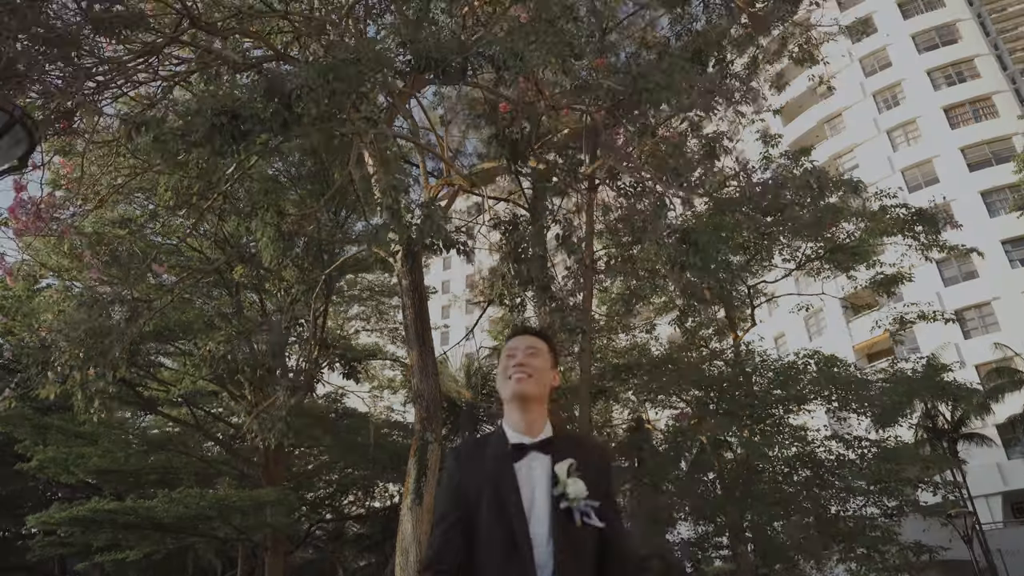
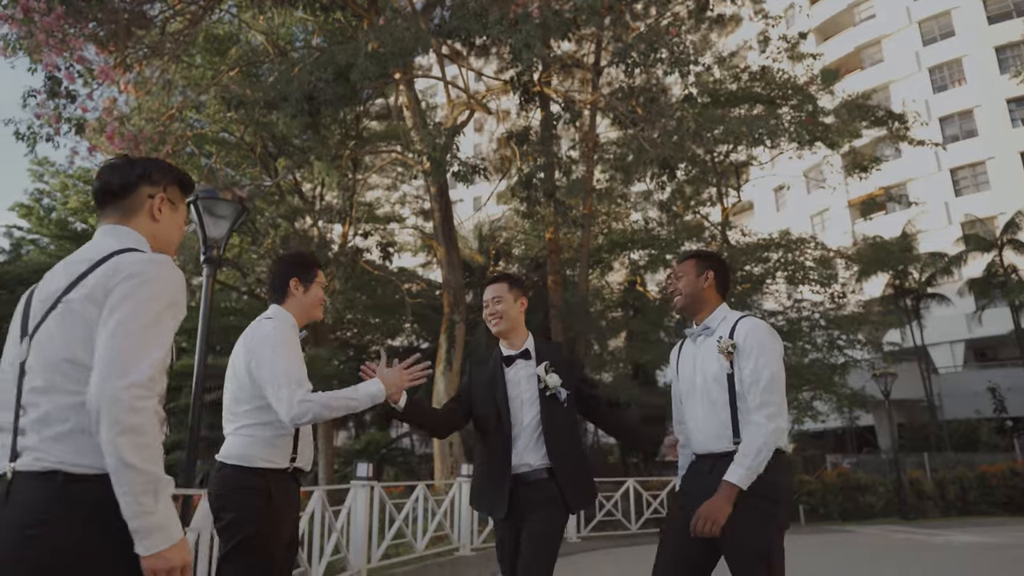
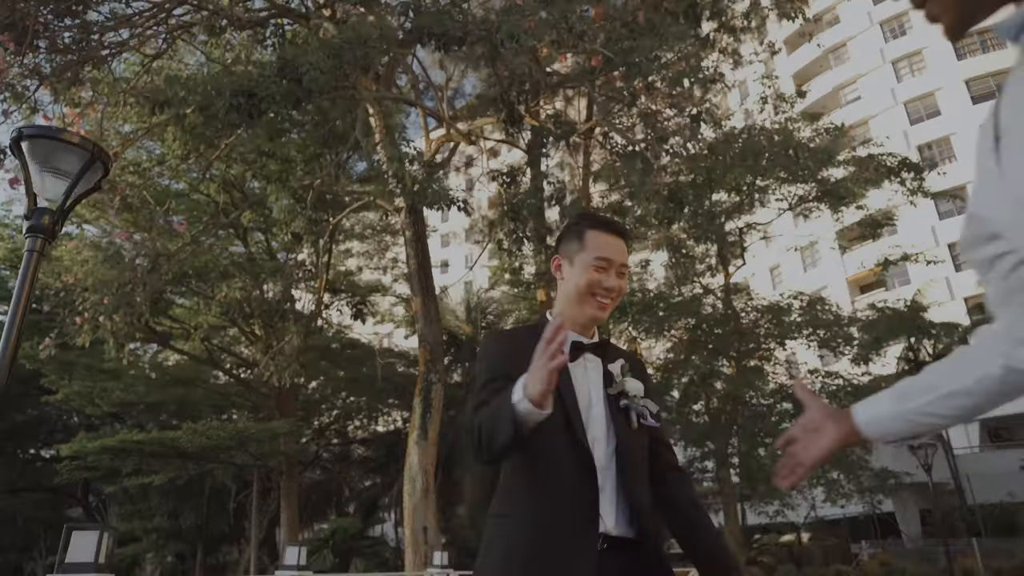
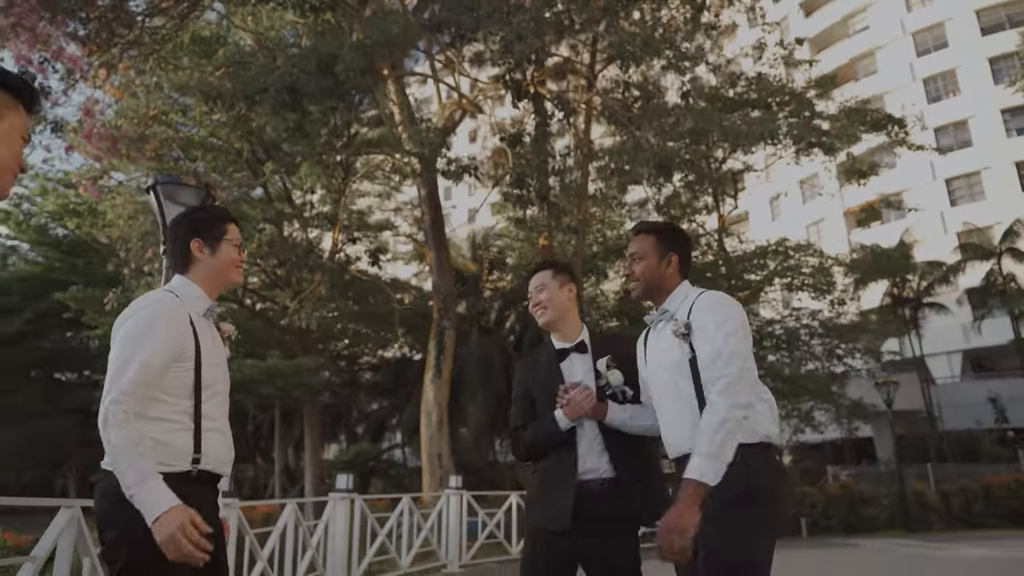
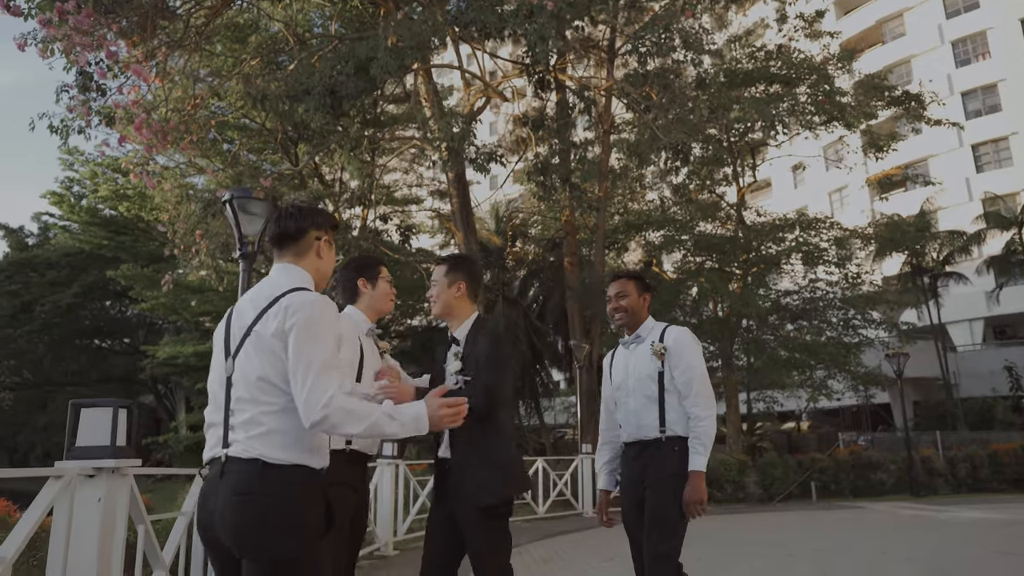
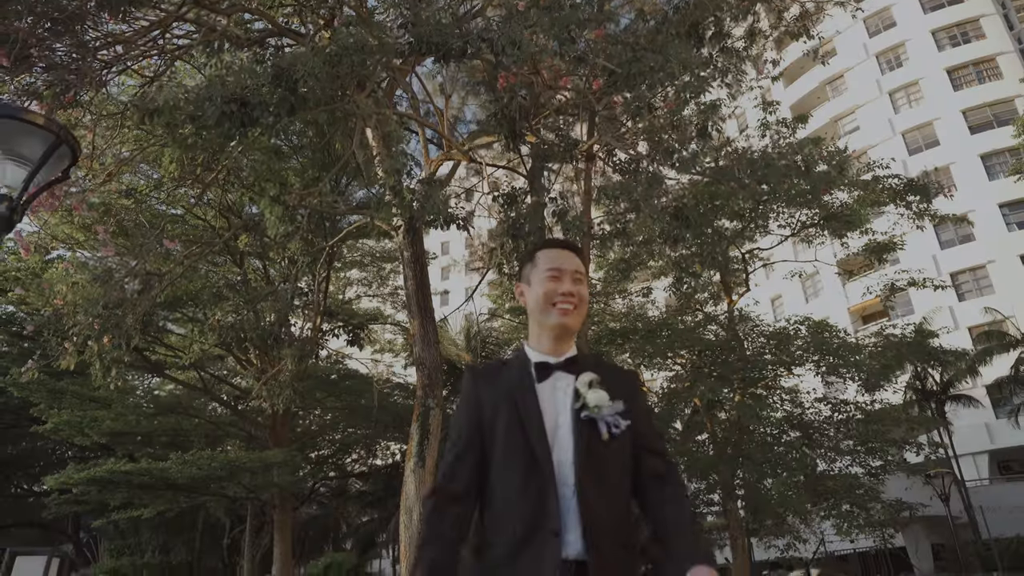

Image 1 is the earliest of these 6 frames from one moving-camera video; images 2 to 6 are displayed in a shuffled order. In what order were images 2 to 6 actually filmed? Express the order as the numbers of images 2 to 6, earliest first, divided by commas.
6, 3, 4, 2, 5
